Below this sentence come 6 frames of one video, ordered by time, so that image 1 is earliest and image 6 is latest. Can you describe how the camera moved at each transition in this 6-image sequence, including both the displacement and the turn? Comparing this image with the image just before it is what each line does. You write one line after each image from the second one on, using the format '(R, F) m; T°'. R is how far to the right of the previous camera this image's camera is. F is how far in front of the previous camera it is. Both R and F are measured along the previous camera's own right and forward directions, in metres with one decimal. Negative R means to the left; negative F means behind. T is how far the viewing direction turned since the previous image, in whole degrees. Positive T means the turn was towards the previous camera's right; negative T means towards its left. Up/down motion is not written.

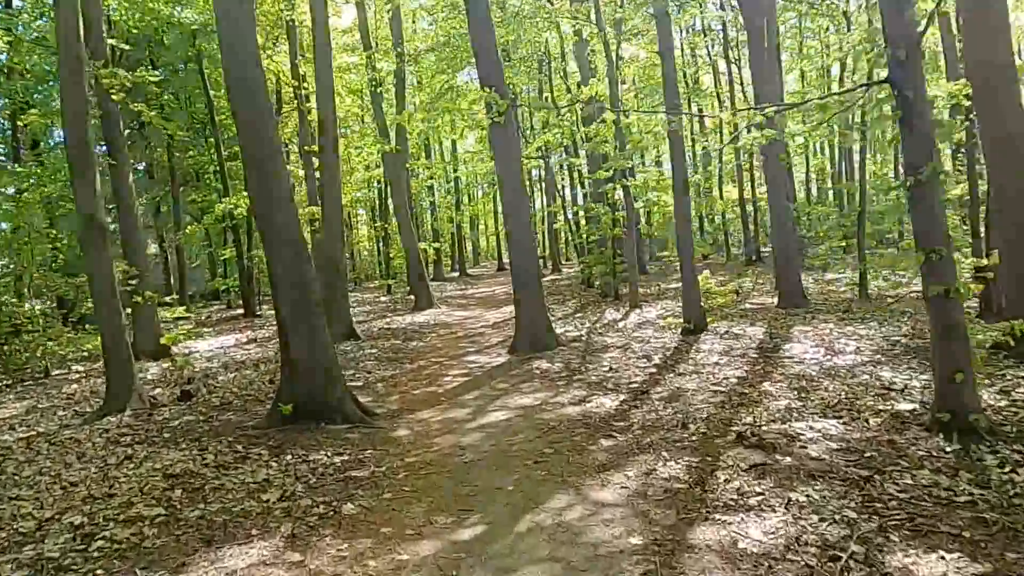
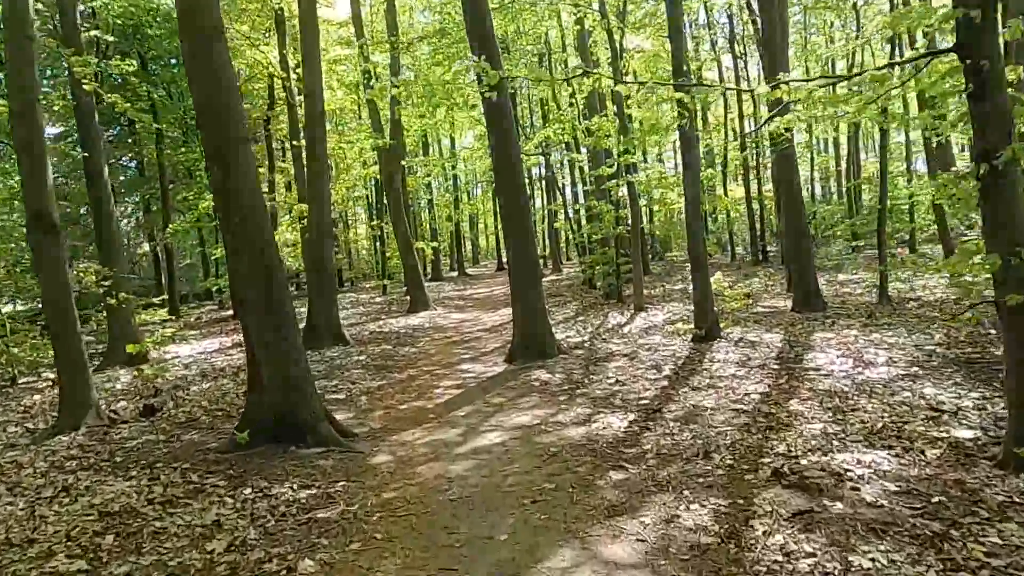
(0.0, +0.7) m; 0°
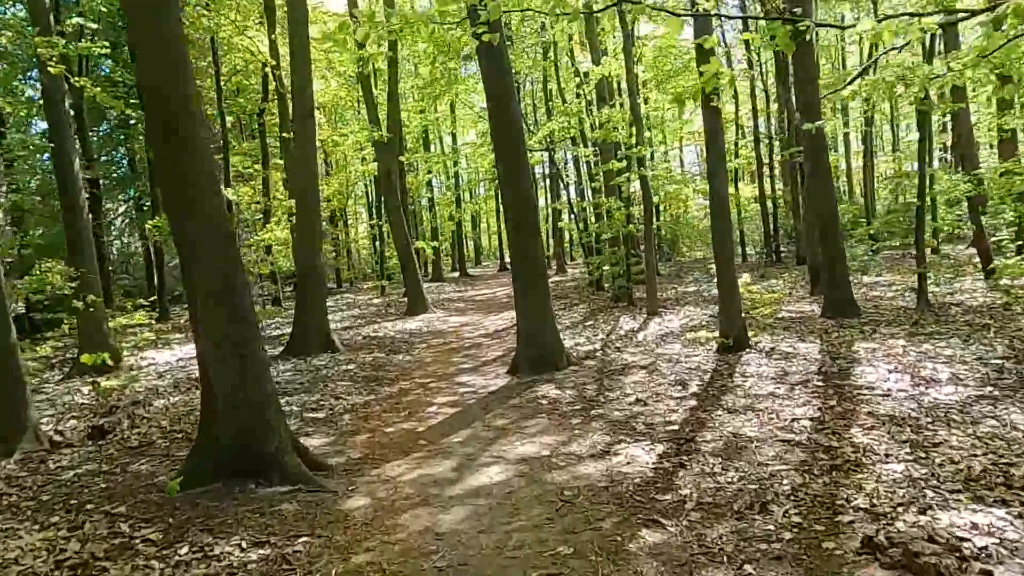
(0.0, +1.0) m; 0°
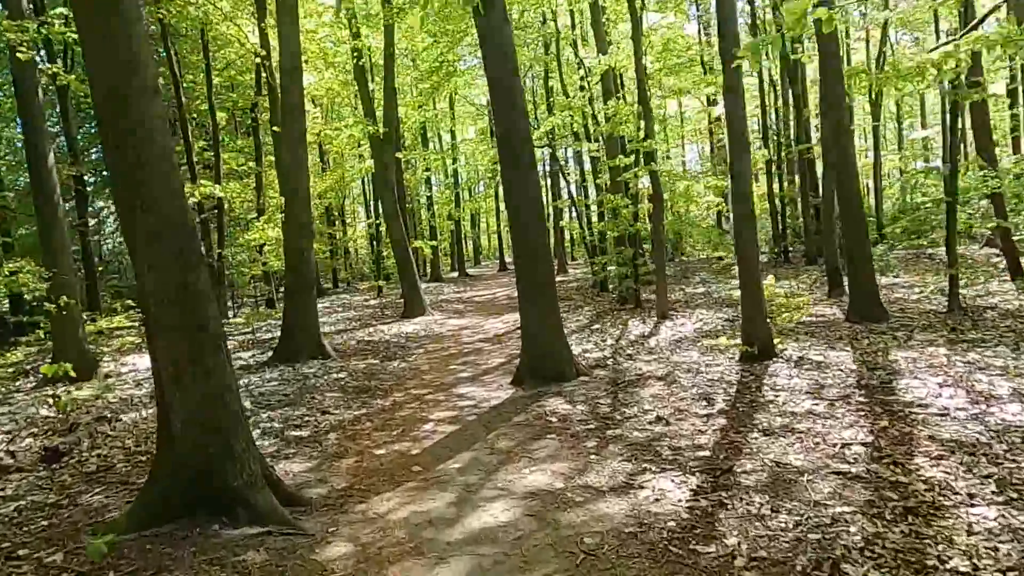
(-0.1, +0.7) m; 0°
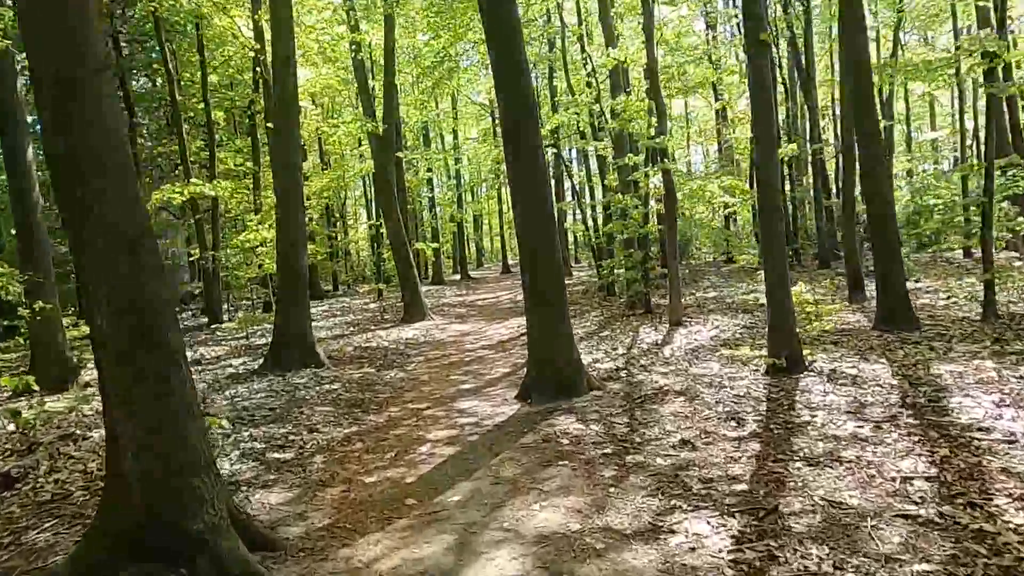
(0.0, +0.6) m; 0°
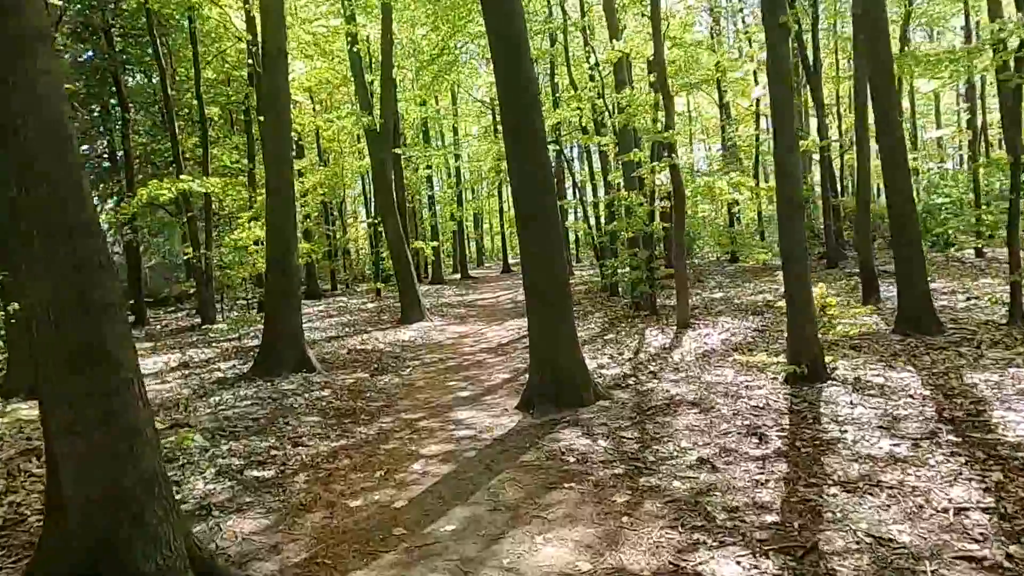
(0.0, +0.5) m; 0°
